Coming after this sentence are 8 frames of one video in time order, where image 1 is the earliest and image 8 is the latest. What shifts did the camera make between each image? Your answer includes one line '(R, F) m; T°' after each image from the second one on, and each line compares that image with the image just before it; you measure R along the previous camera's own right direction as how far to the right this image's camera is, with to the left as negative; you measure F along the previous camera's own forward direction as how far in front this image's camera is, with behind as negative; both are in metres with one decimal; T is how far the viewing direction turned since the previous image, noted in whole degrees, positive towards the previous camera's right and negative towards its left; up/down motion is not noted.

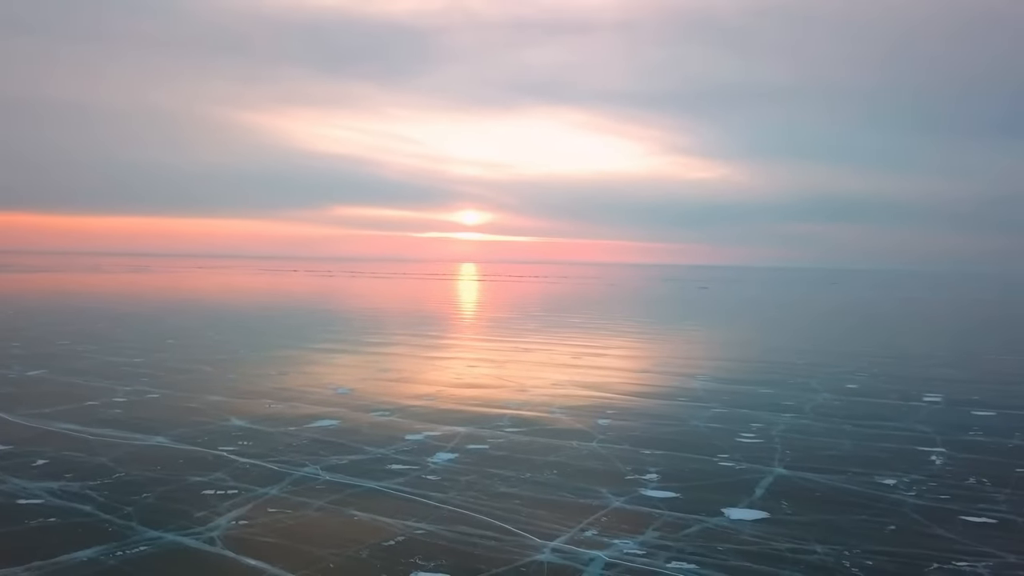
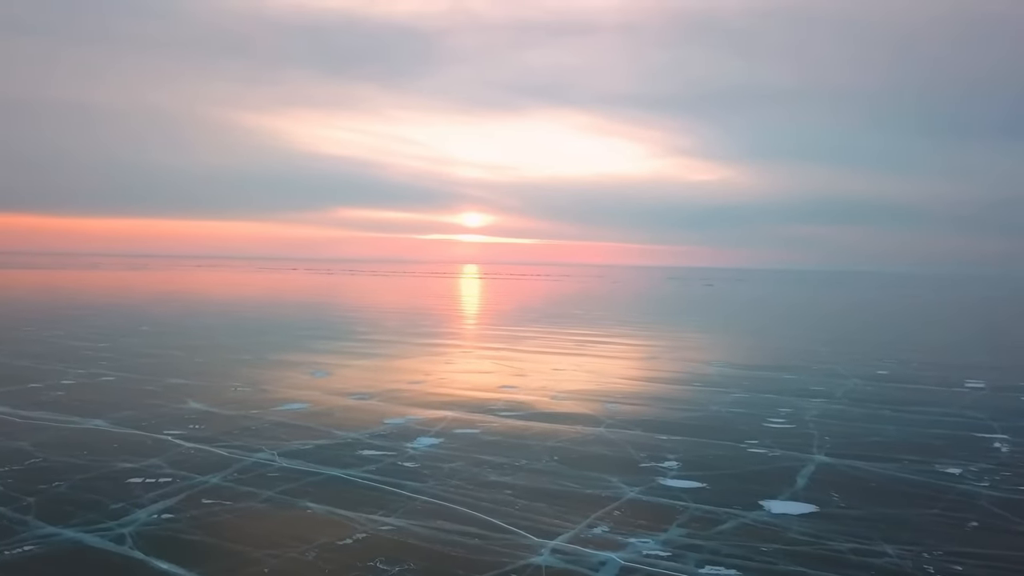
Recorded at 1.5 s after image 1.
(+0.3, +5.4) m; 0°
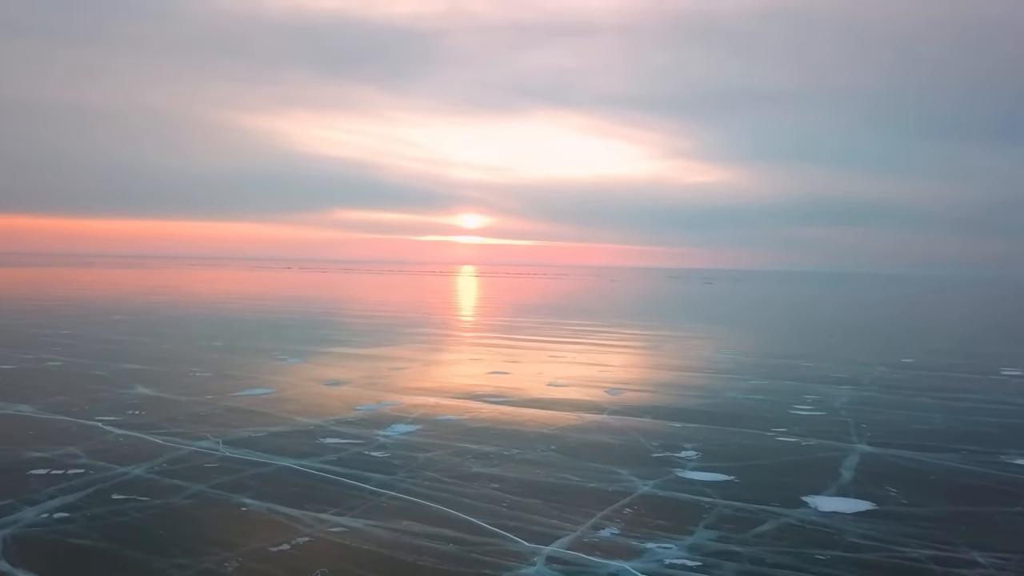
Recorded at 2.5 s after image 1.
(+0.3, +4.5) m; 0°
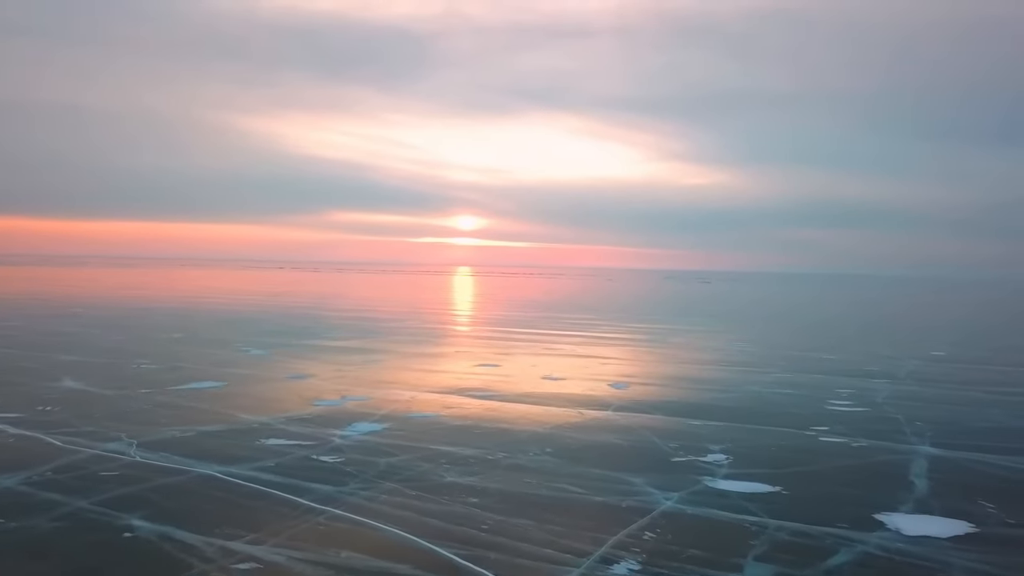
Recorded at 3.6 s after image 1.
(+0.3, +4.7) m; 0°
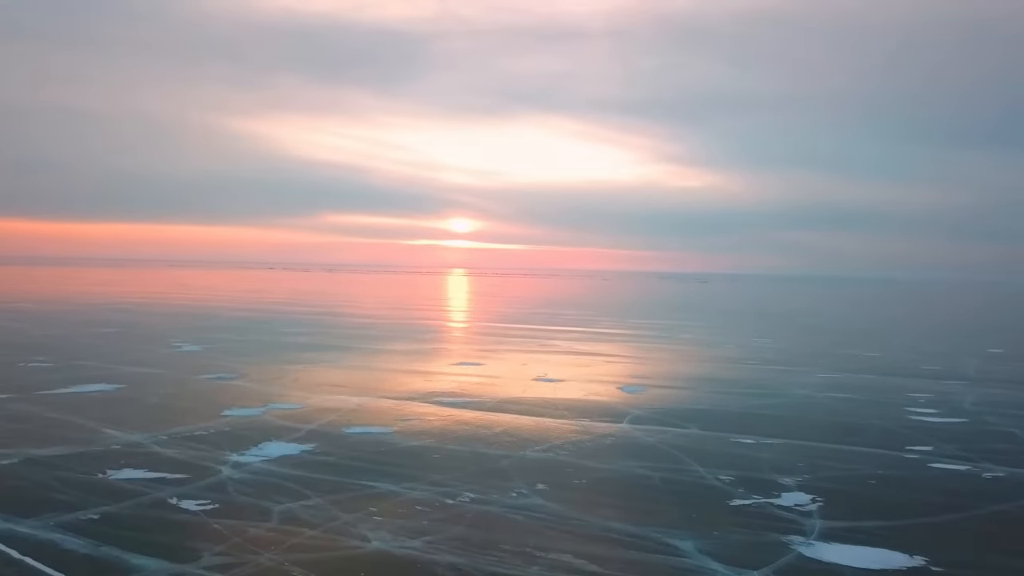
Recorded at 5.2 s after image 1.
(+0.4, +6.8) m; 0°
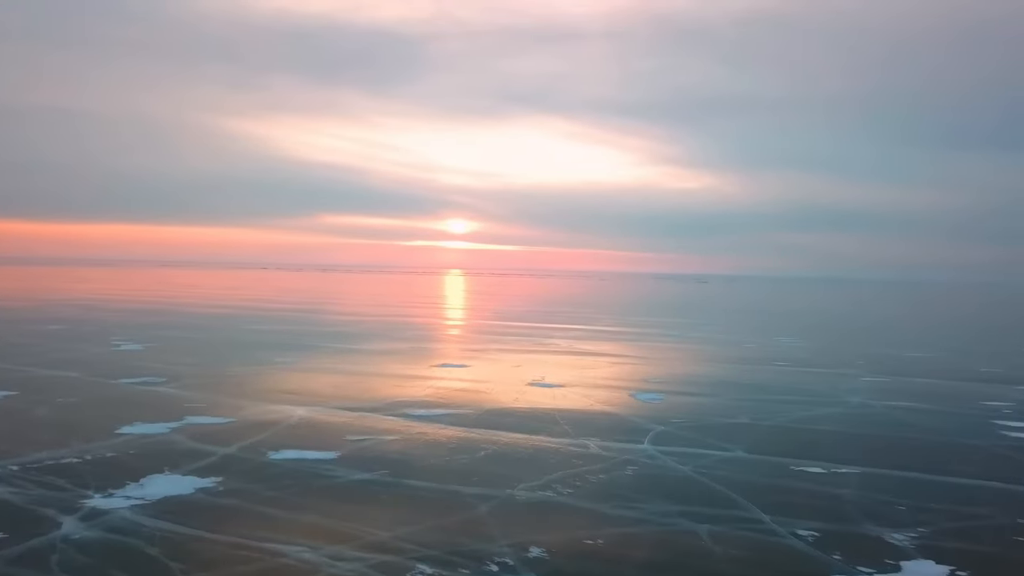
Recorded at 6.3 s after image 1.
(+0.2, +4.5) m; 0°
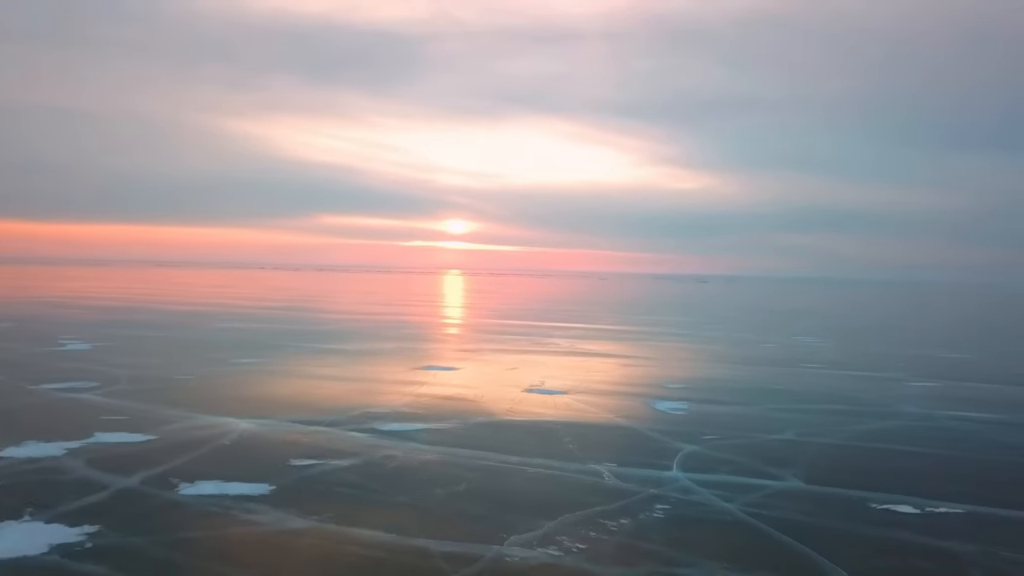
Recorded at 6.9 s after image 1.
(+0.1, +3.2) m; 0°
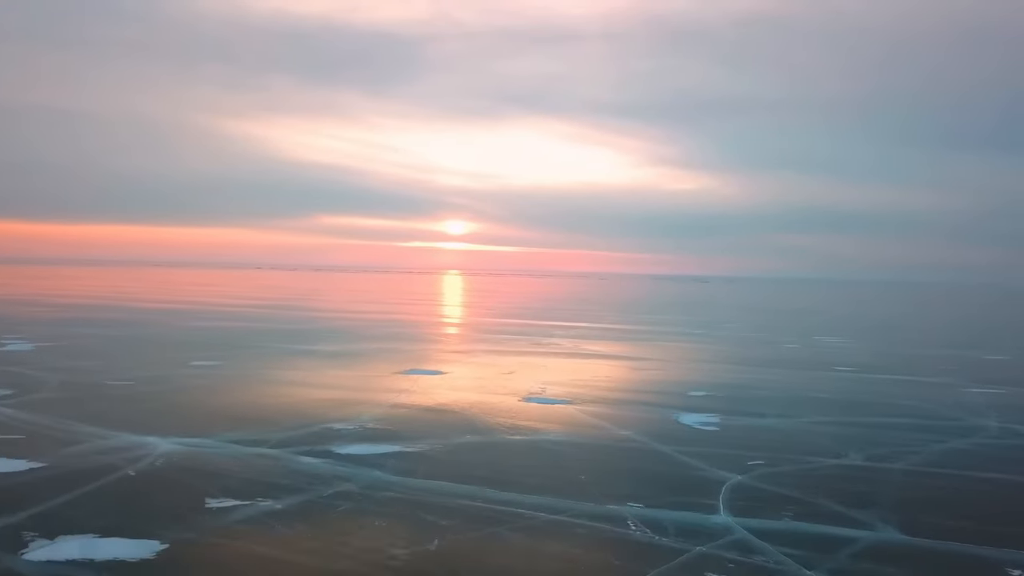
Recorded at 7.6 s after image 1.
(+0.1, +2.9) m; 0°
